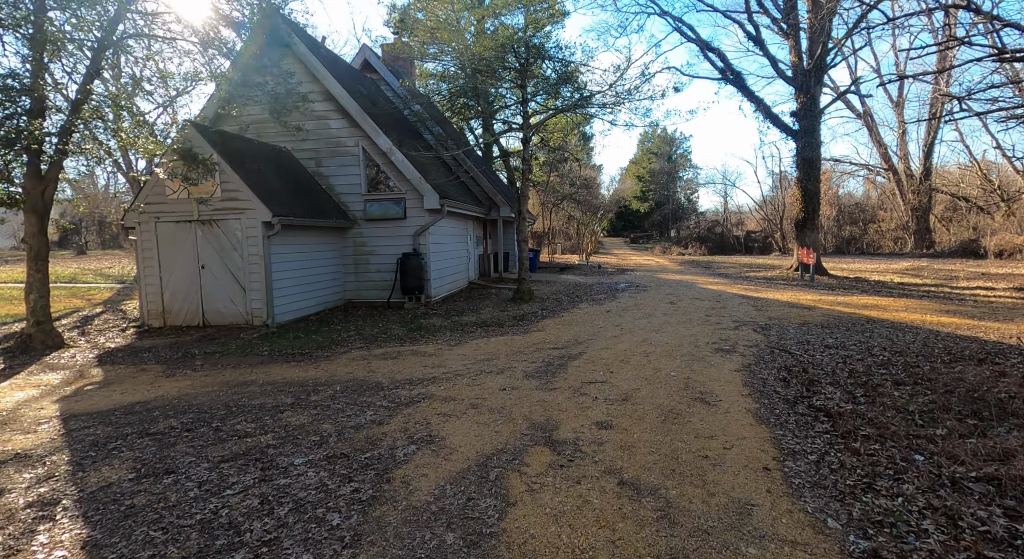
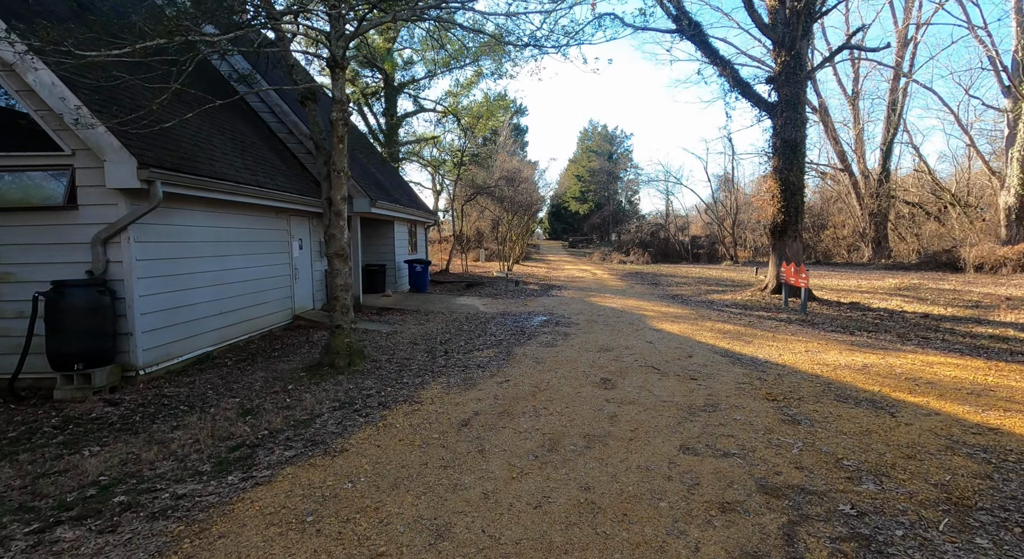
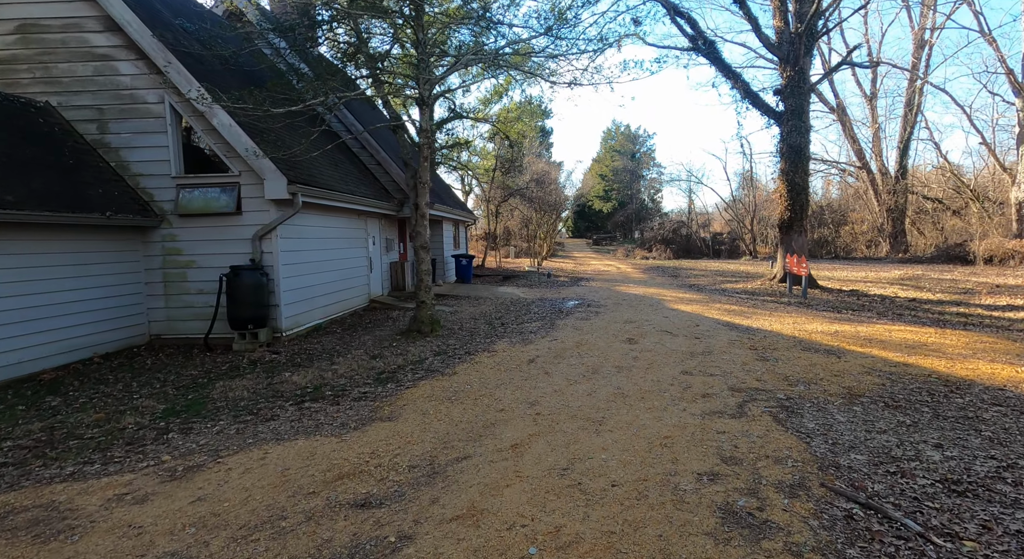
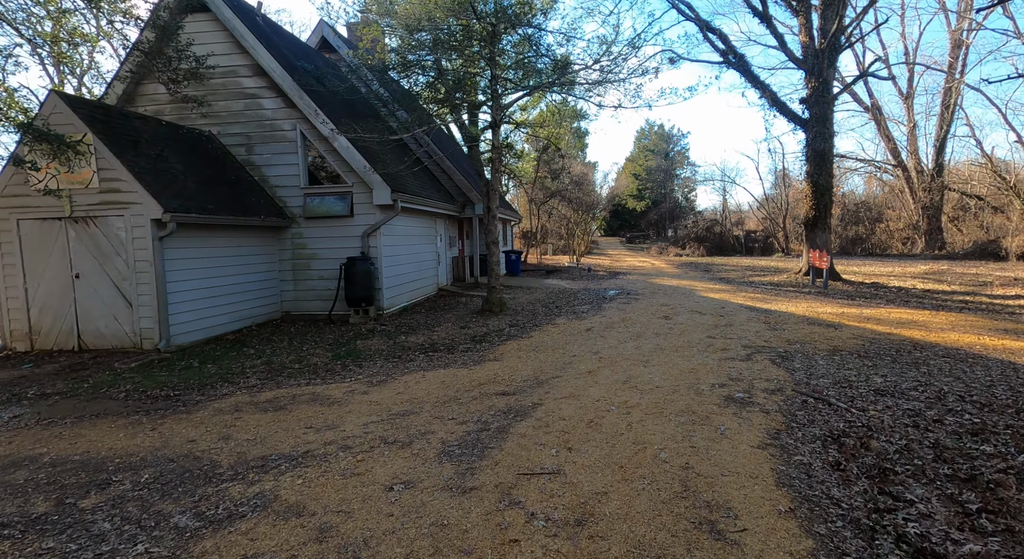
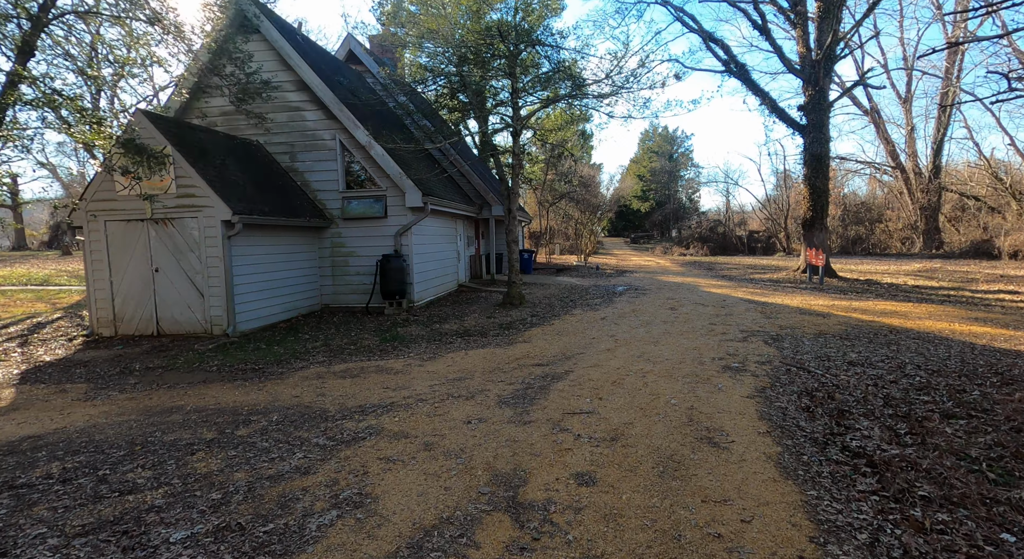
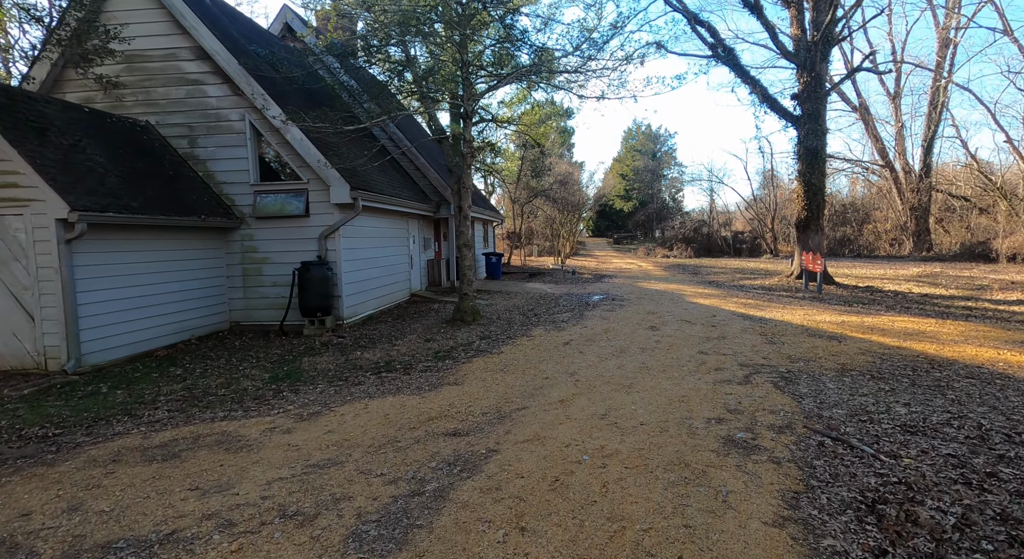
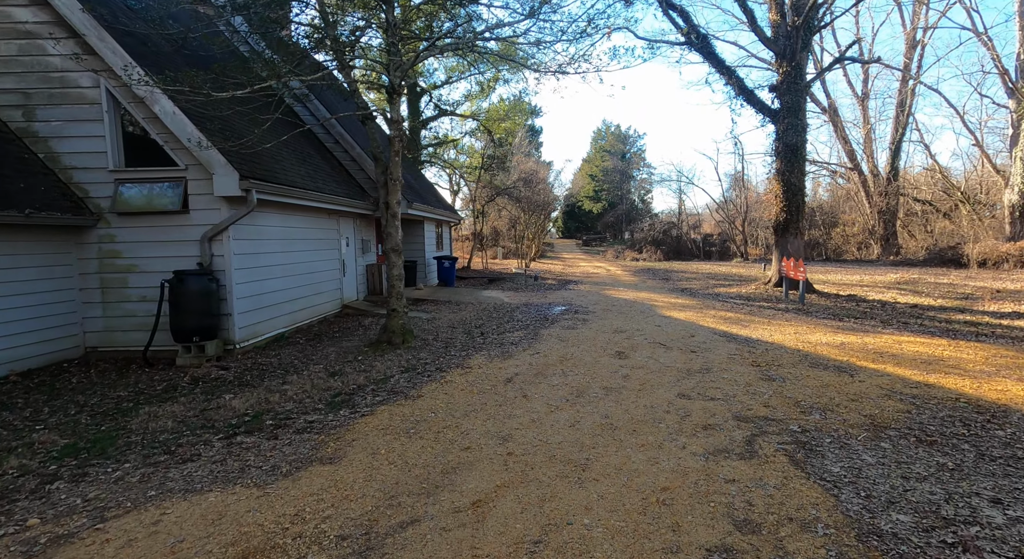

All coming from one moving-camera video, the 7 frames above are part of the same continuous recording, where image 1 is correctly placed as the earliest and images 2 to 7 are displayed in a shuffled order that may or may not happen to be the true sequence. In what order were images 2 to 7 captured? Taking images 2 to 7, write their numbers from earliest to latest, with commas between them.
5, 4, 6, 3, 7, 2
